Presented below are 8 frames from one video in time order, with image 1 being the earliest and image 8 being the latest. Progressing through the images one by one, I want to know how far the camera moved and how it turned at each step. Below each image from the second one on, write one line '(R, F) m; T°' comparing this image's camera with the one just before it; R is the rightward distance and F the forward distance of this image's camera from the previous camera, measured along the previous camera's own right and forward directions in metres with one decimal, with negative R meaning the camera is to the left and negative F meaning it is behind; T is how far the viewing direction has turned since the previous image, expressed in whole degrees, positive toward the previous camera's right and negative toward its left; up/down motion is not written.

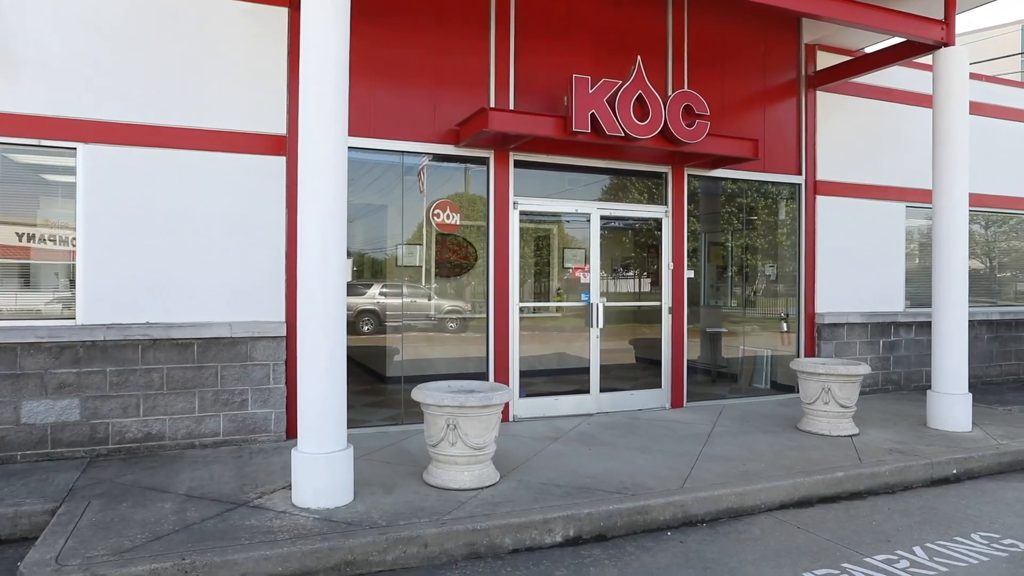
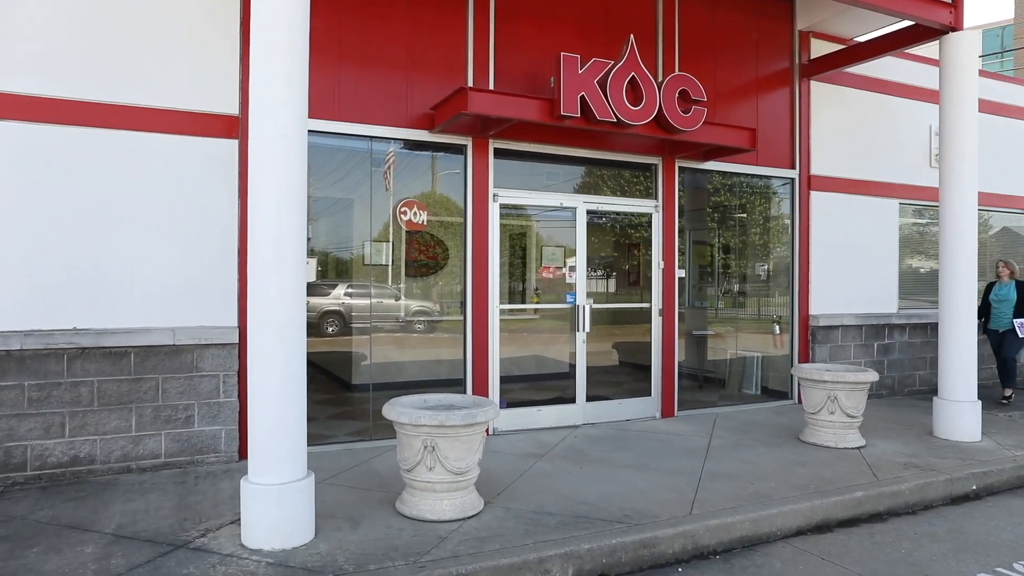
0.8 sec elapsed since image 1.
(-0.1, +0.6) m; +3°
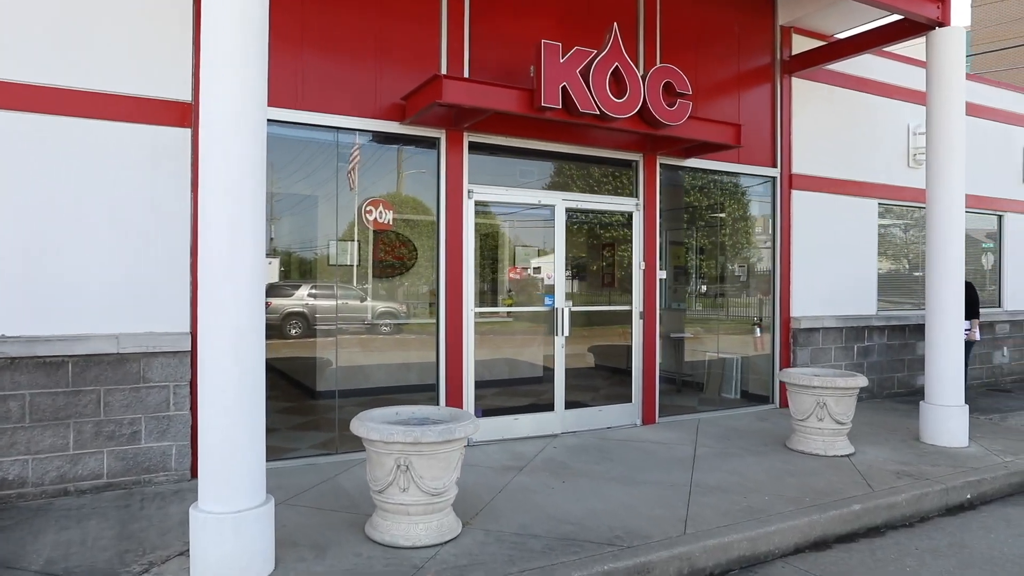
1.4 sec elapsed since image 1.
(-0.1, +0.4) m; +3°
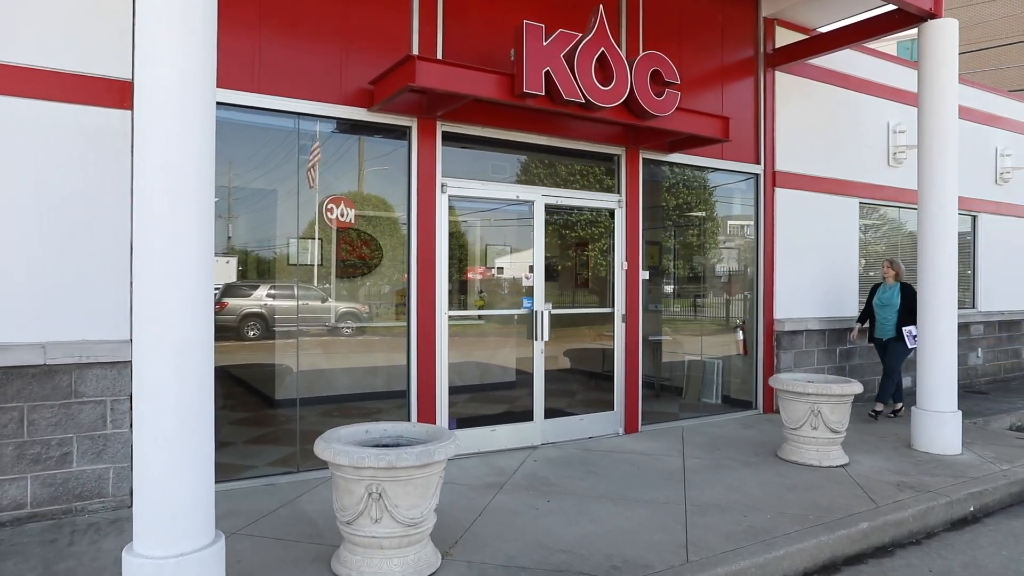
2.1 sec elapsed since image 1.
(-0.1, +0.4) m; +3°
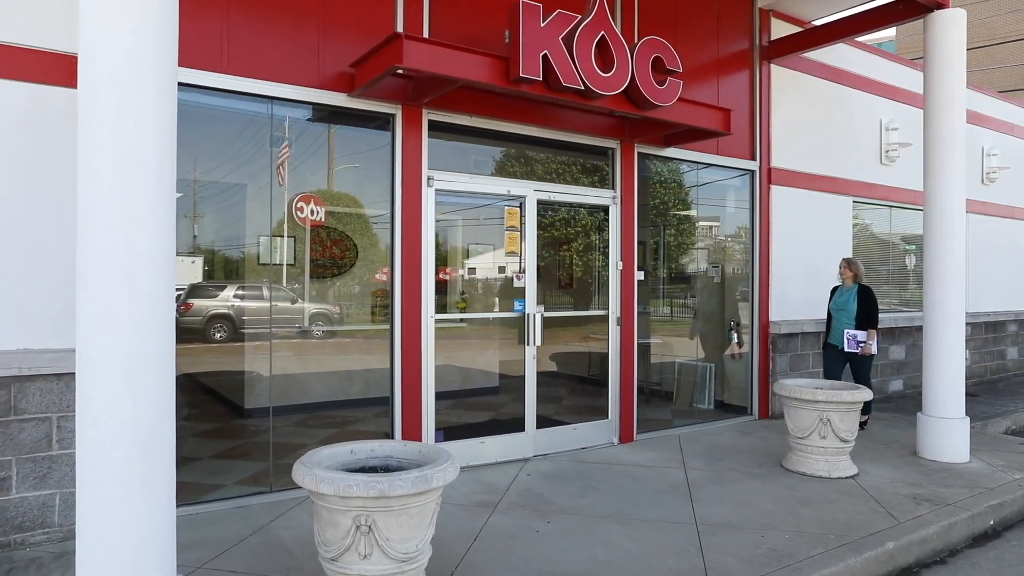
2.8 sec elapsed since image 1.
(-0.2, +0.4) m; +2°
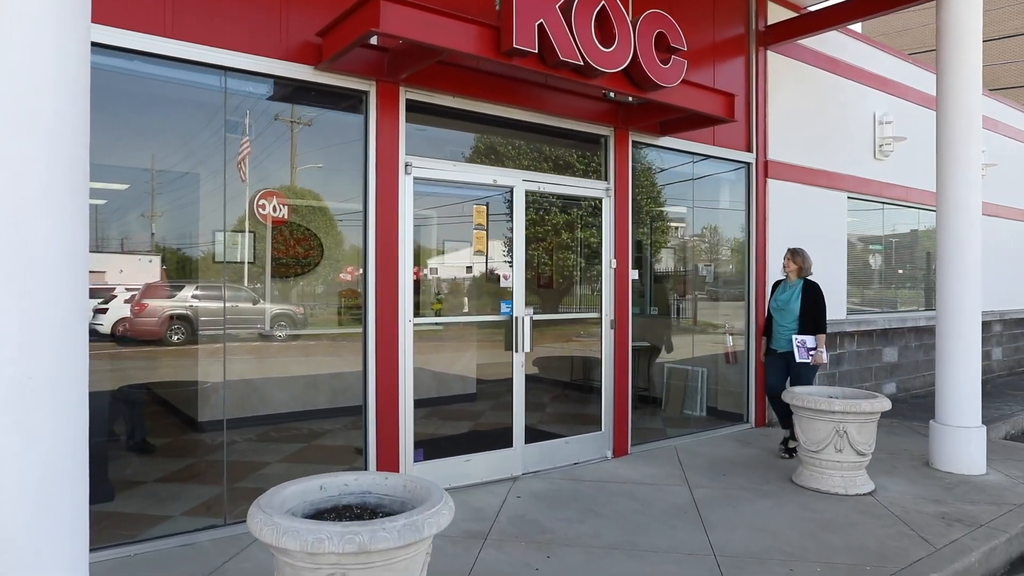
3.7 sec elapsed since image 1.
(-0.1, +0.5) m; +3°
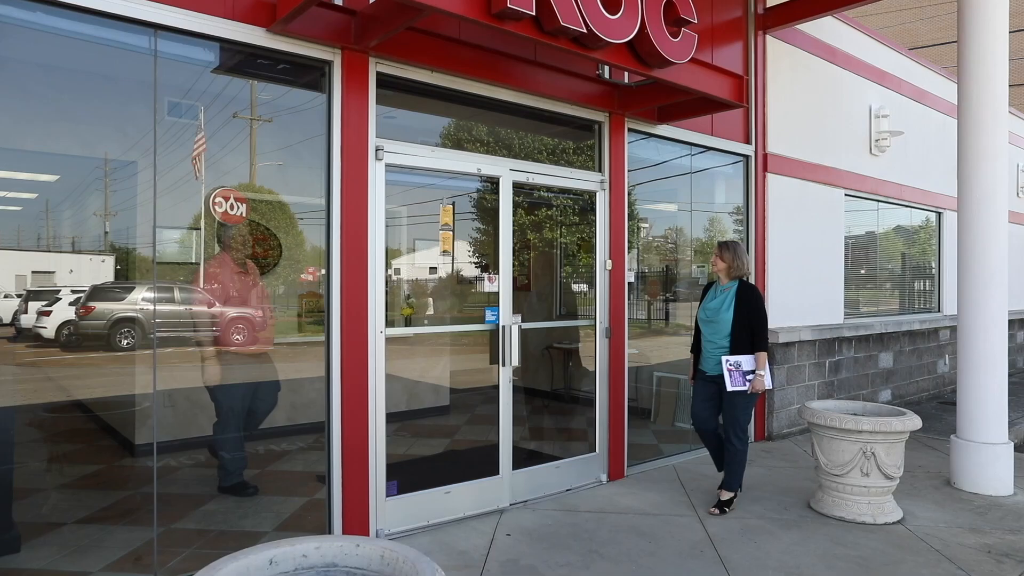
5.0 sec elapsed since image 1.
(-0.1, +0.6) m; +3°
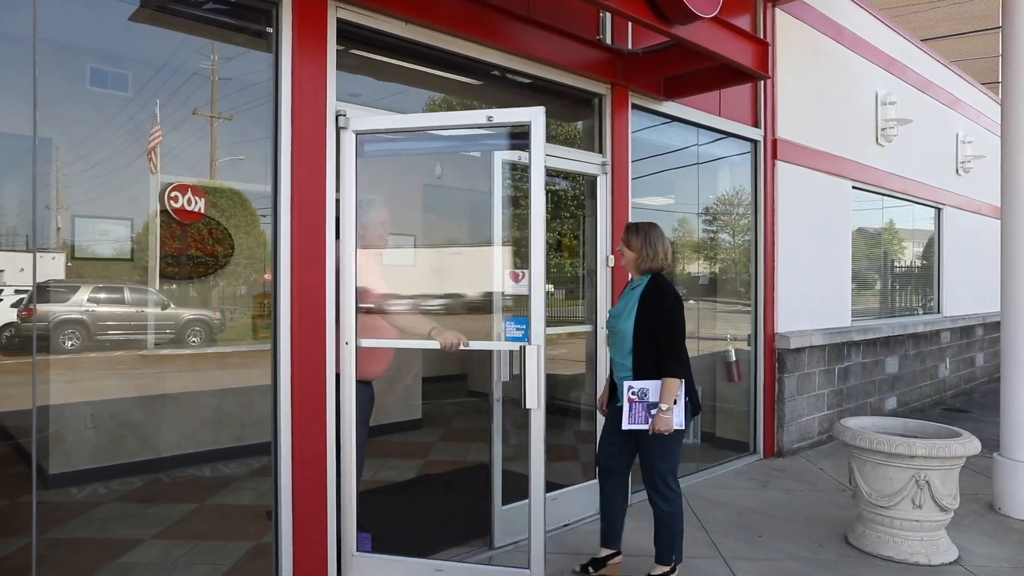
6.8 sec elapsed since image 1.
(-0.1, +0.7) m; +3°
